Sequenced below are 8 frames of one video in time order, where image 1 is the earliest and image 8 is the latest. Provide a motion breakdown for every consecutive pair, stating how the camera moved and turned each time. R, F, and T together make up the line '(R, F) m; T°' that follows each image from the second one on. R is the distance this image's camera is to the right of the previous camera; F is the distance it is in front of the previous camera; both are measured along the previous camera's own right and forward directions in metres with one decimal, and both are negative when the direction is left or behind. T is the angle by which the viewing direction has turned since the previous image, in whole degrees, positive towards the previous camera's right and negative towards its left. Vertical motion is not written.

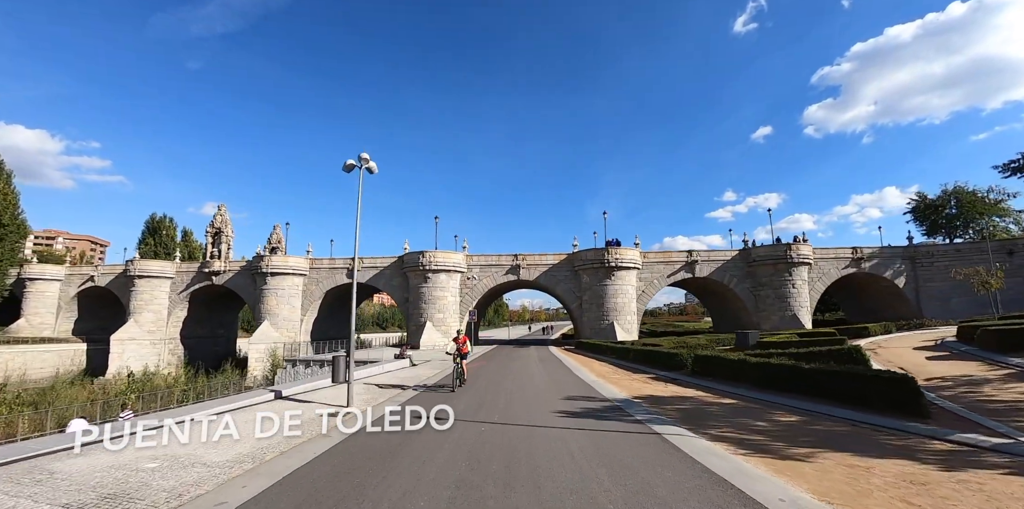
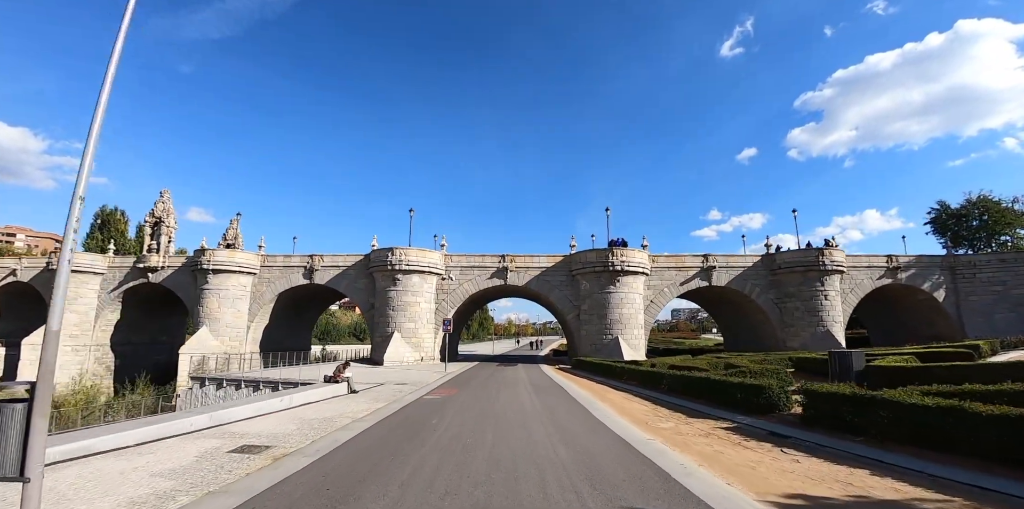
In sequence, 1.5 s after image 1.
(+0.1, +6.4) m; +2°
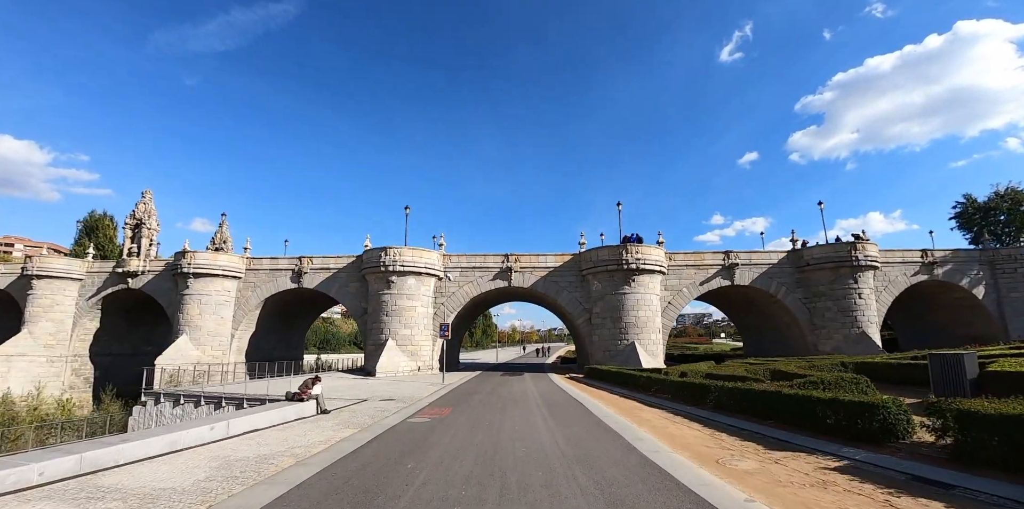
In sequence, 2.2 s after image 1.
(-0.1, +2.9) m; 0°
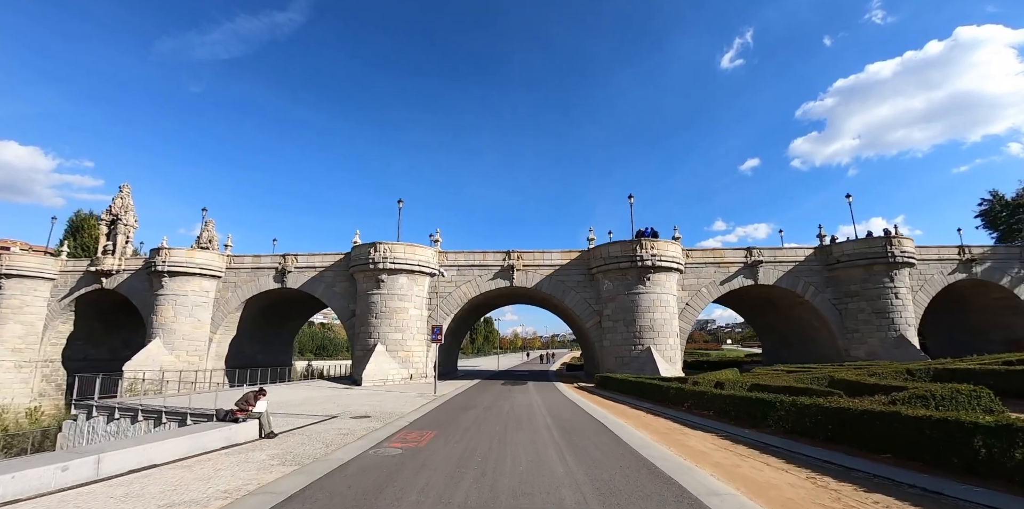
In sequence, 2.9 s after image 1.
(0.0, +2.8) m; 0°
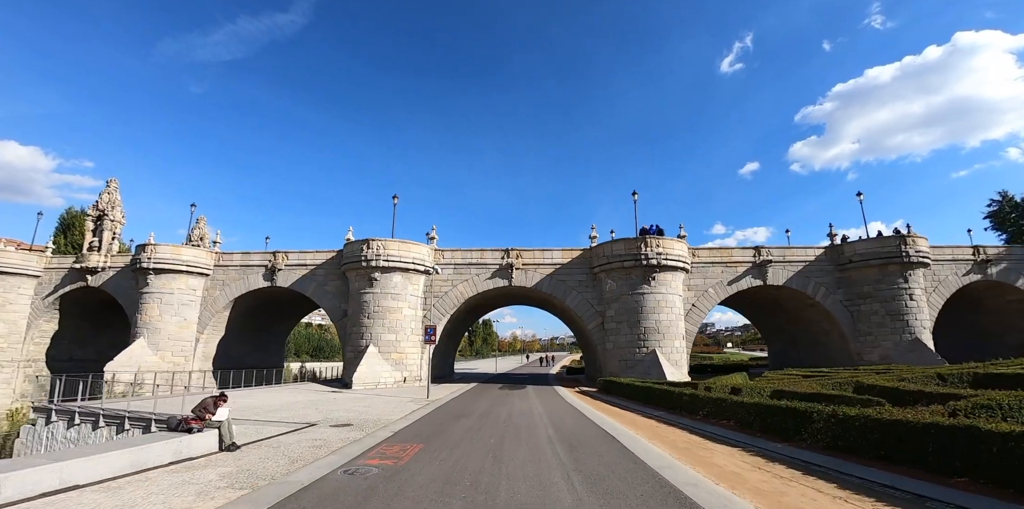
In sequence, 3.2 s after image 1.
(0.0, +1.2) m; 0°
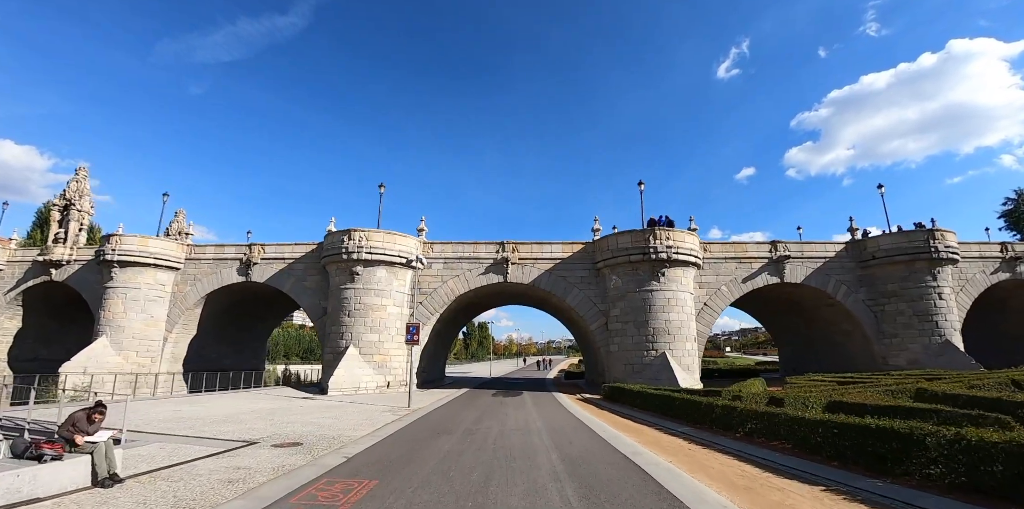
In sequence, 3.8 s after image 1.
(+0.1, +2.4) m; 0°
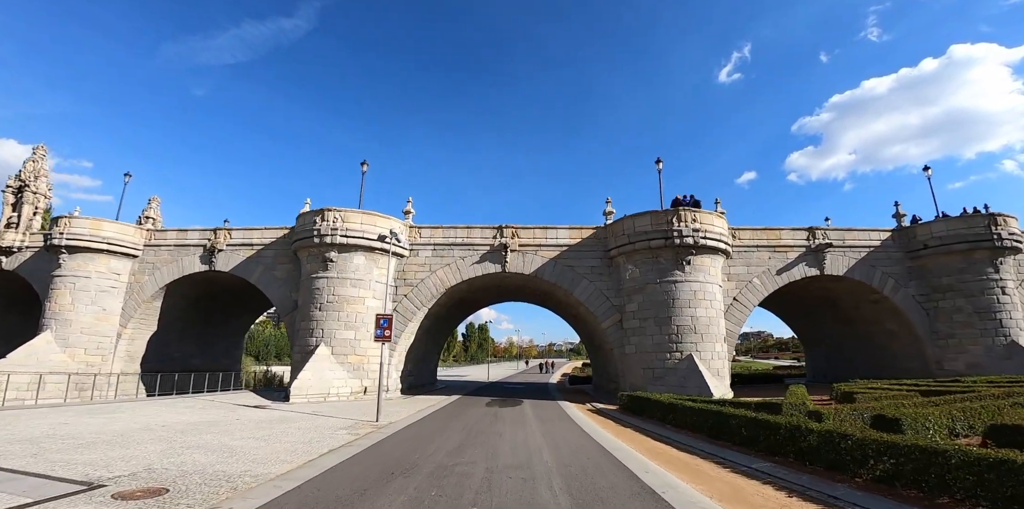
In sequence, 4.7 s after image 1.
(+0.1, +3.4) m; 0°
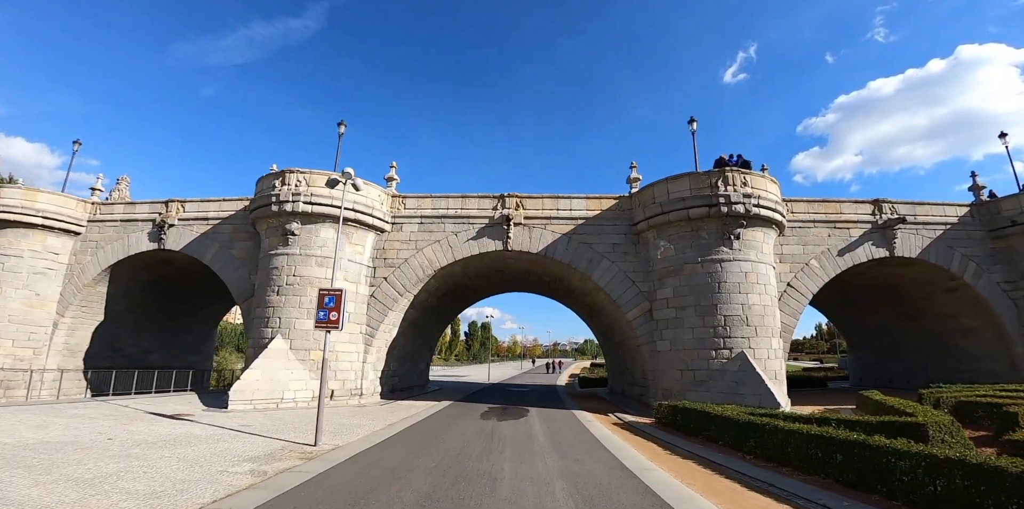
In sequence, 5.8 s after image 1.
(0.0, +4.0) m; 0°
